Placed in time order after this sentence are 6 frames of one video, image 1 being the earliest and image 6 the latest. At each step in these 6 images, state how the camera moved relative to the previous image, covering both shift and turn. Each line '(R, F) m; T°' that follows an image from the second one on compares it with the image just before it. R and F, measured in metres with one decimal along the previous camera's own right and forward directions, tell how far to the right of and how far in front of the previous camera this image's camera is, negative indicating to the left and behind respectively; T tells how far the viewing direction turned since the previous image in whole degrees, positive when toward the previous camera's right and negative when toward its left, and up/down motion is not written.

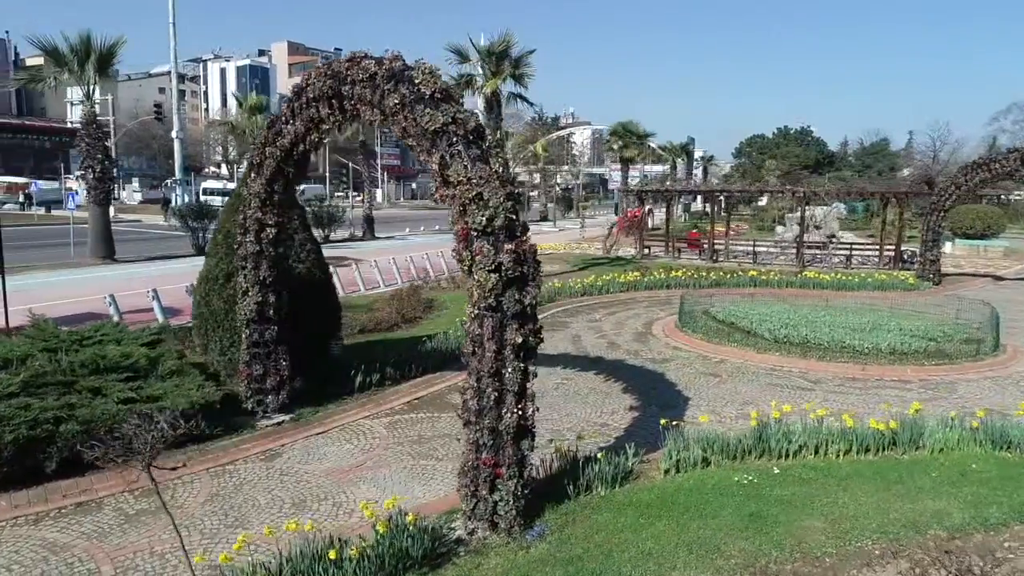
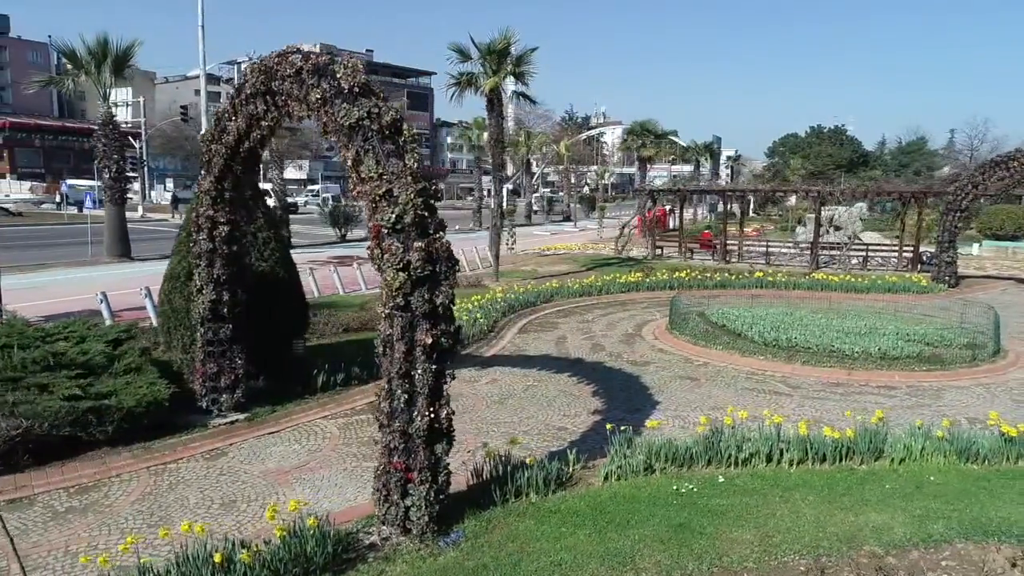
(+0.9, +0.2) m; -3°
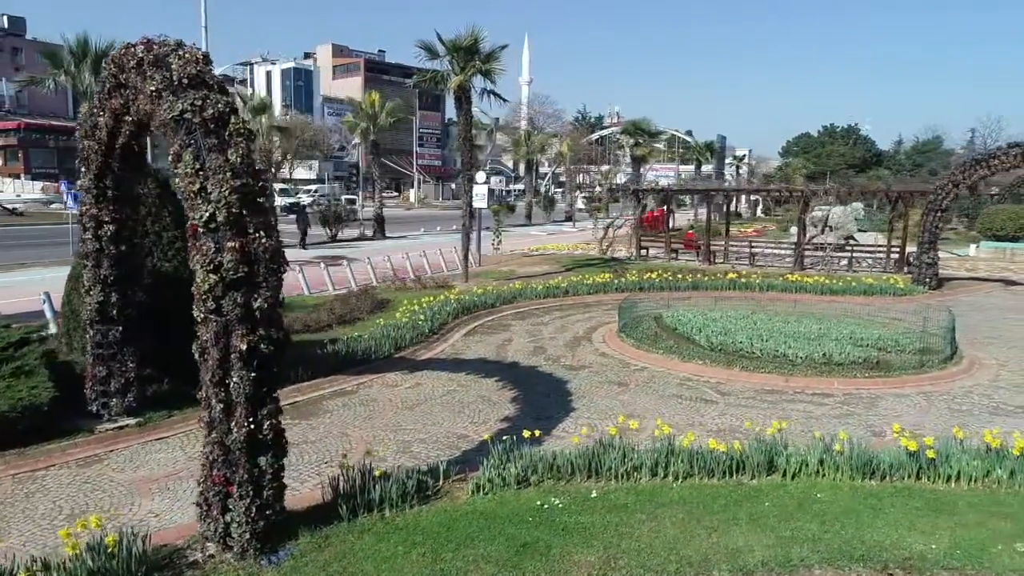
(+1.3, +0.4) m; -1°
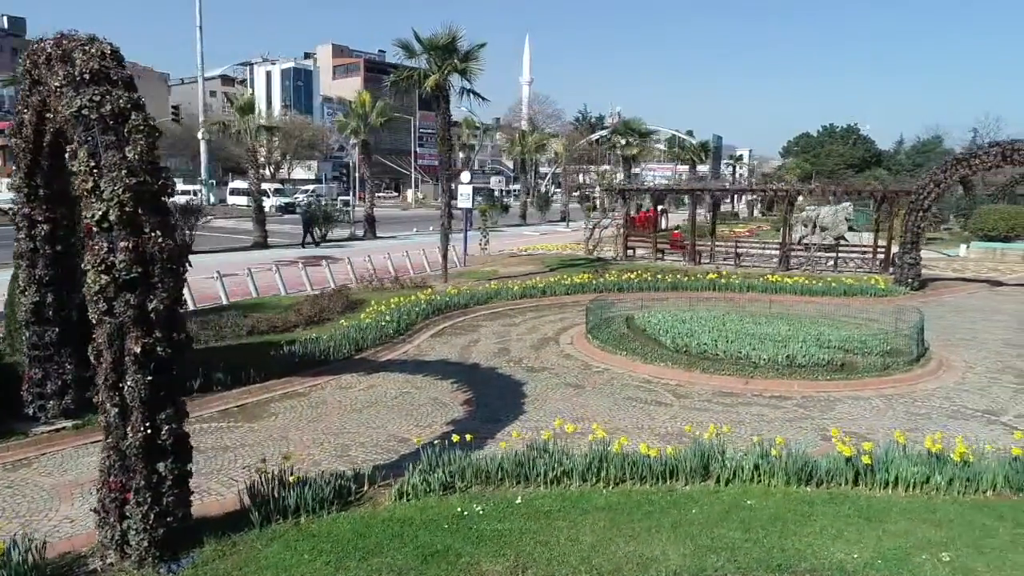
(+0.7, +0.1) m; 0°
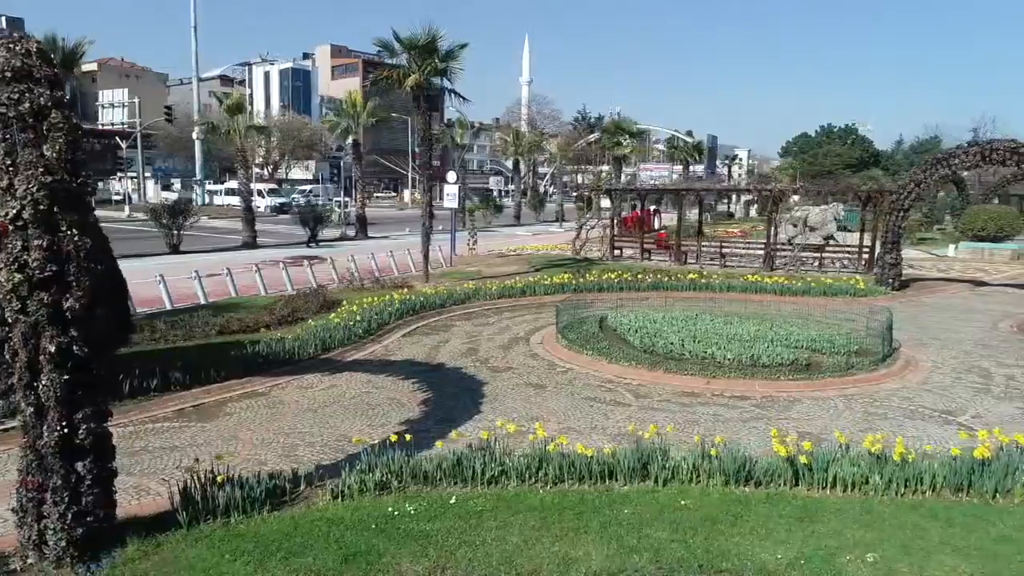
(+0.5, 0.0) m; 0°
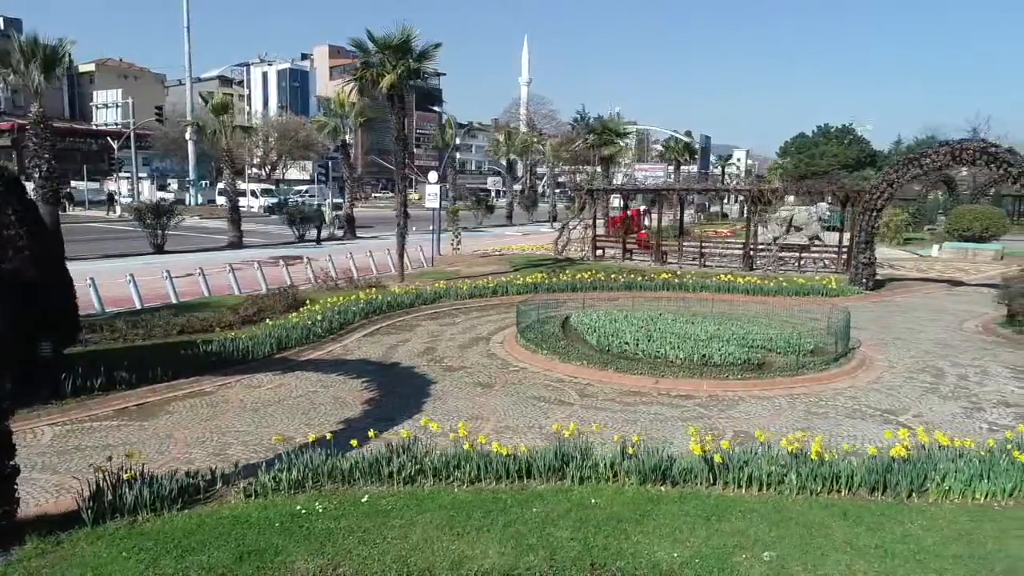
(+0.7, 0.0) m; 0°
